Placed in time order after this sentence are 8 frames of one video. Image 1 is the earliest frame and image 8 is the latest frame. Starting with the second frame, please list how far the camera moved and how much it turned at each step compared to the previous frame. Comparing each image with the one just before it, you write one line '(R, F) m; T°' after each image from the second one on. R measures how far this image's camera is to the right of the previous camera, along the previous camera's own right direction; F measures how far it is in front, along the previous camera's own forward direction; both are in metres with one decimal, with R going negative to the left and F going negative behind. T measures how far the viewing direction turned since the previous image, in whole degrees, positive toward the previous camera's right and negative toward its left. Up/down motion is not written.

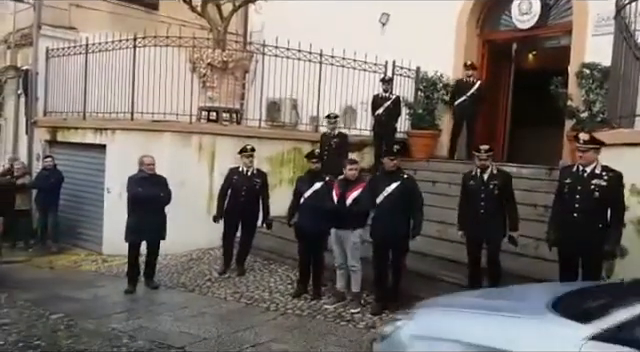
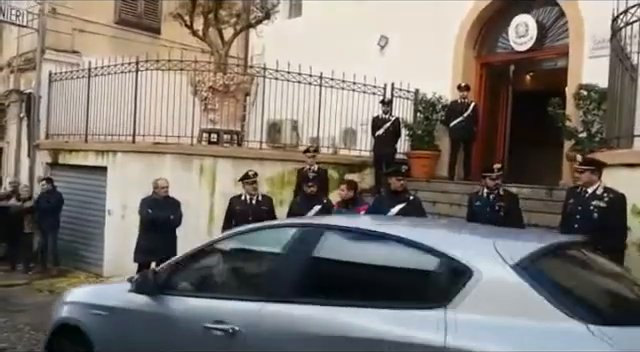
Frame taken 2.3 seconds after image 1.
(0.0, -0.1) m; 0°
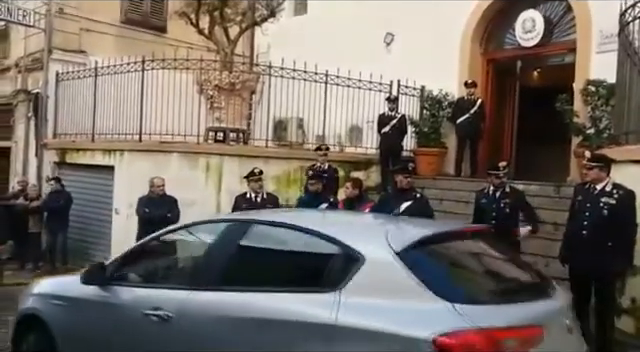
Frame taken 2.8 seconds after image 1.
(+0.1, 0.0) m; -1°
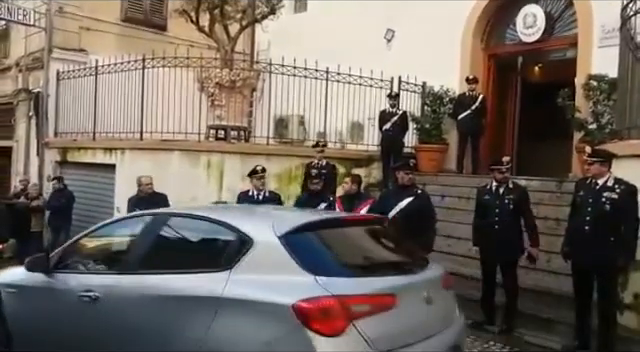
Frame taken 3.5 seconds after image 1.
(0.0, 0.0) m; 0°
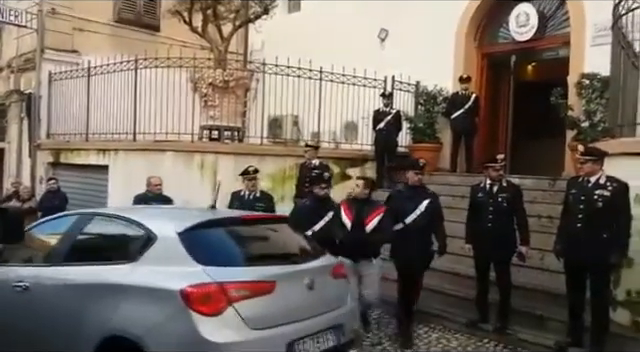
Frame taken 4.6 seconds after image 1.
(-0.1, 0.0) m; +1°
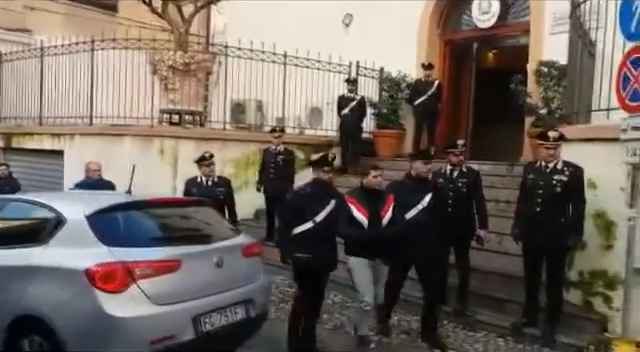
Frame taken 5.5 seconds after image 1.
(-0.6, +0.1) m; +6°
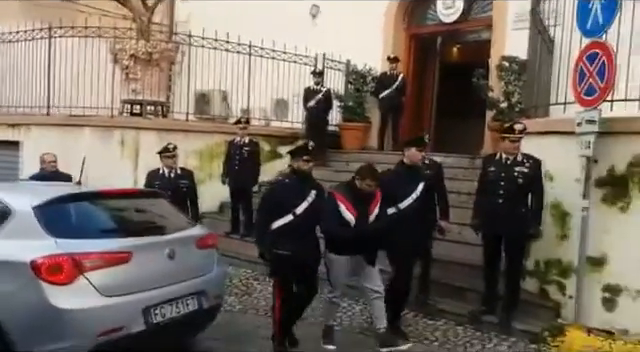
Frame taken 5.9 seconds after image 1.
(-0.6, 0.0) m; +6°
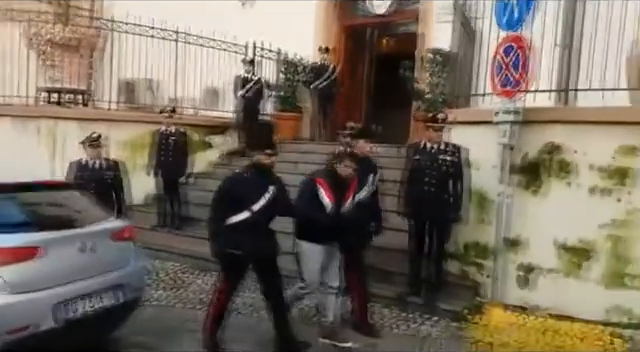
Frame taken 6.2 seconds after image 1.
(-1.1, +0.2) m; +11°
